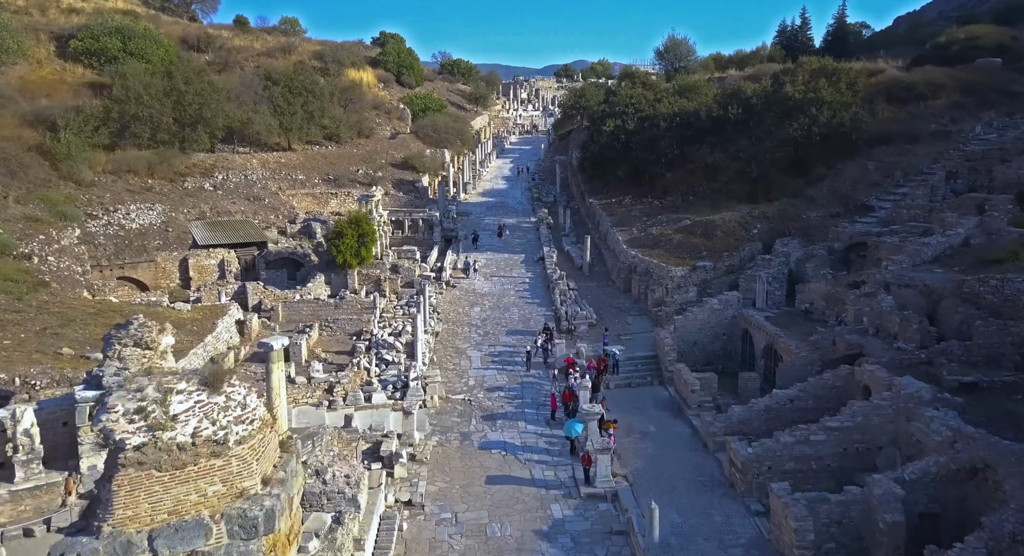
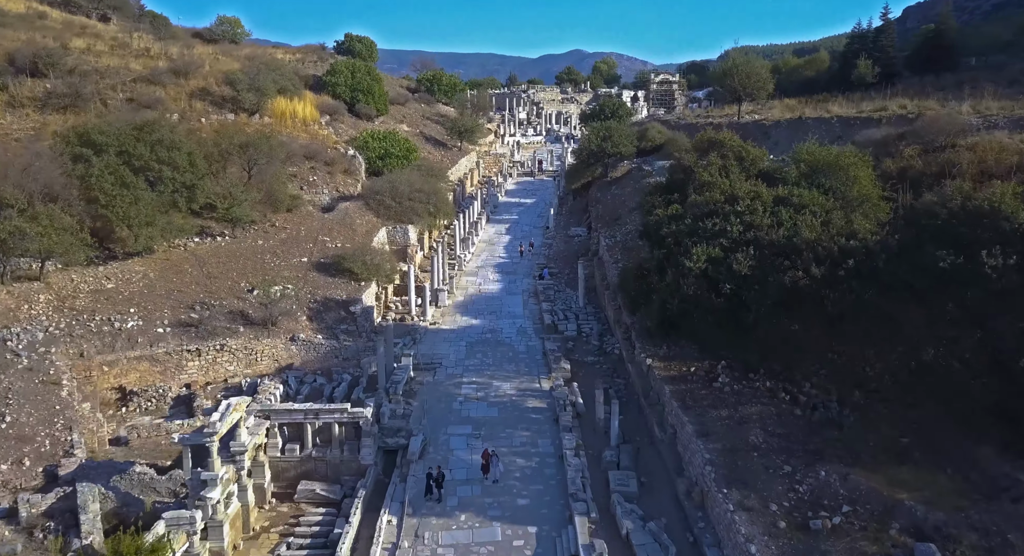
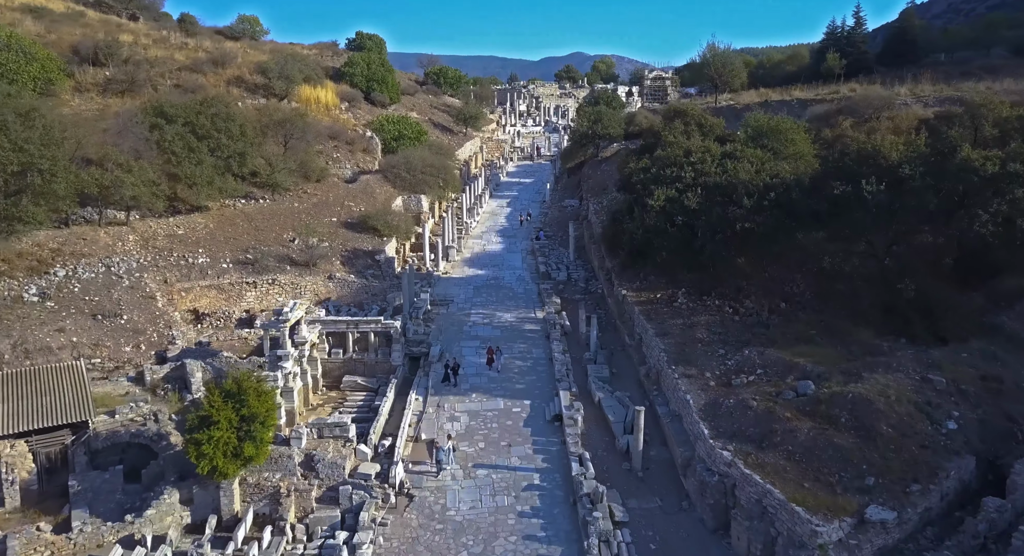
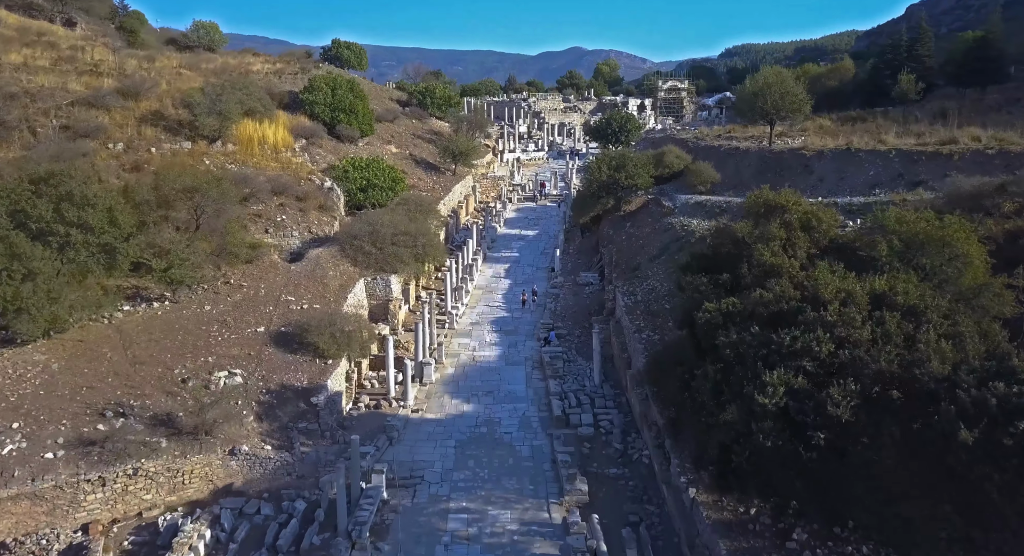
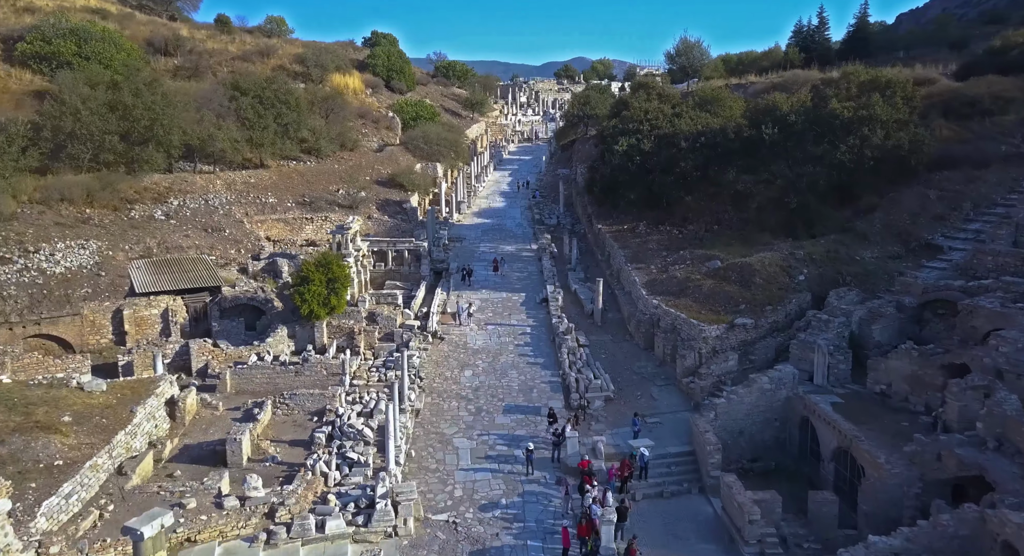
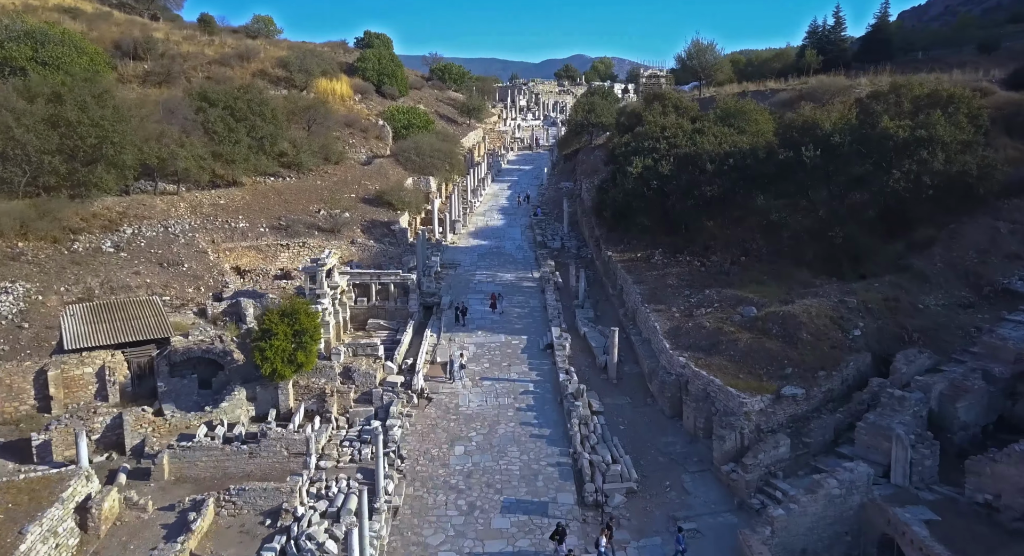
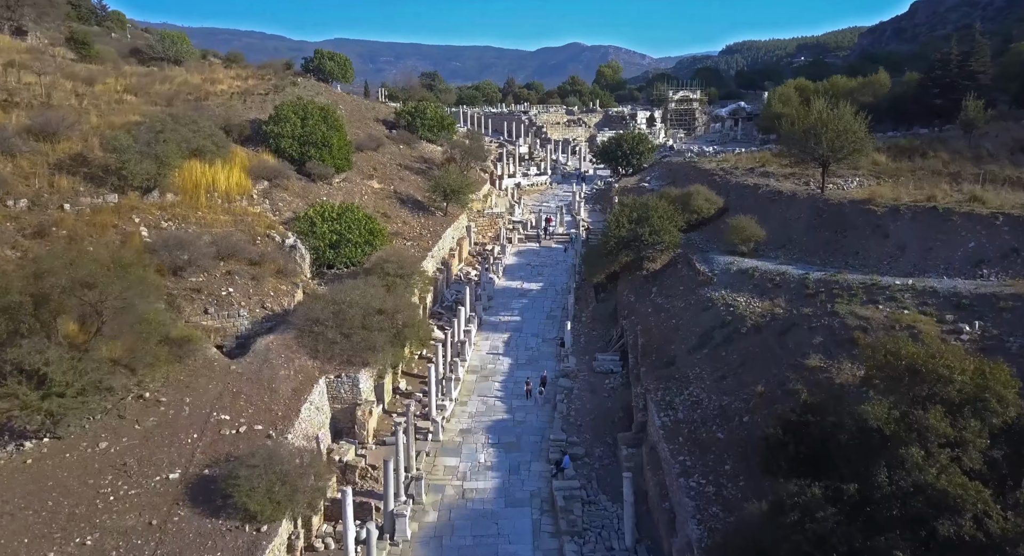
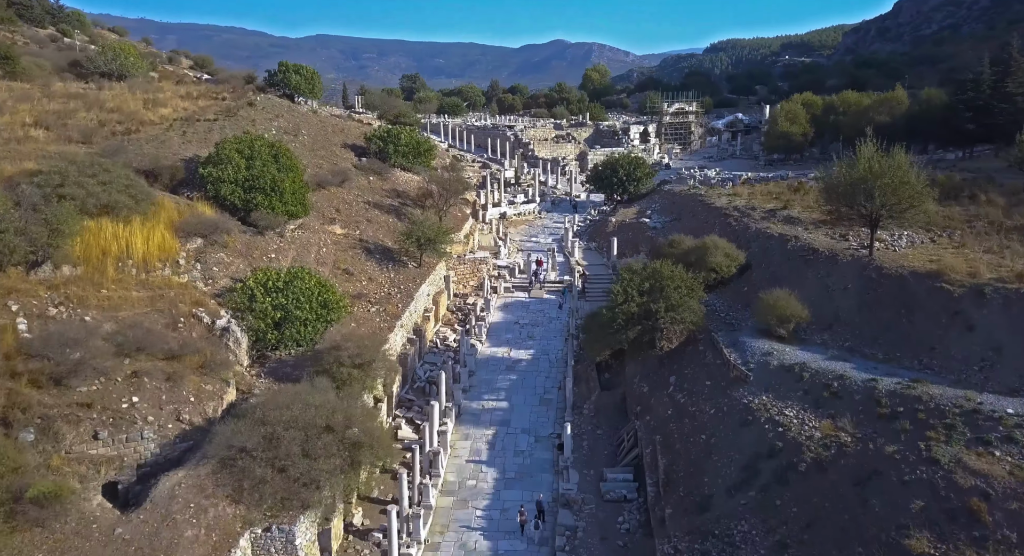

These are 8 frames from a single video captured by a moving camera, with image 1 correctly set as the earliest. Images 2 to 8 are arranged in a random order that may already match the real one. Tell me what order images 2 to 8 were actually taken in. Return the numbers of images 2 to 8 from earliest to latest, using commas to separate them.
5, 6, 3, 2, 4, 7, 8
